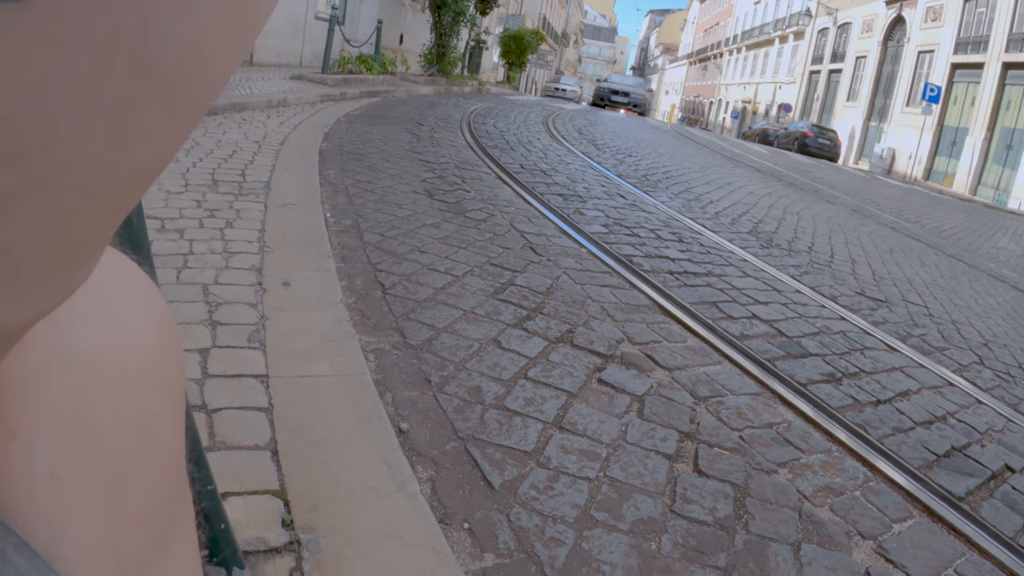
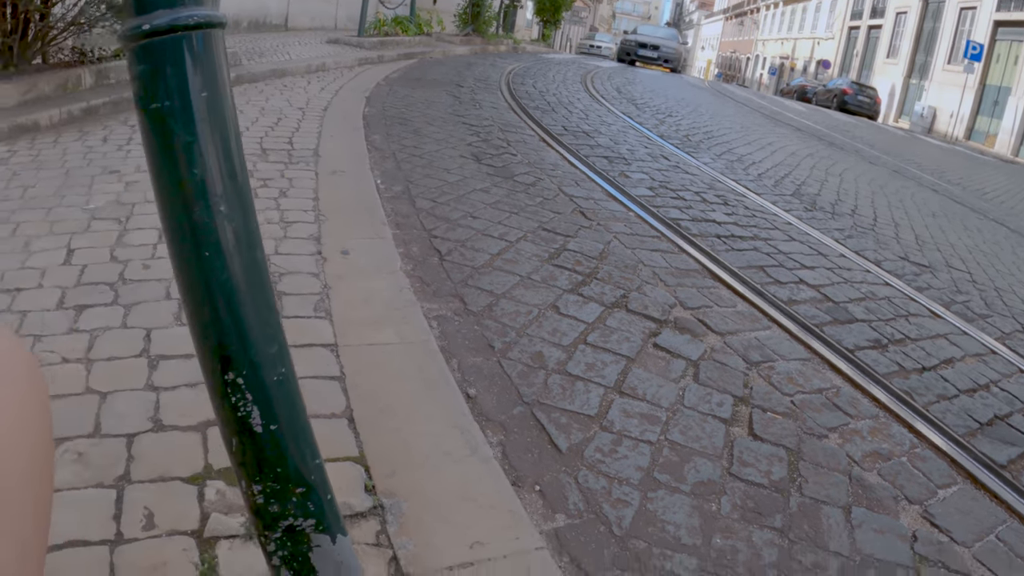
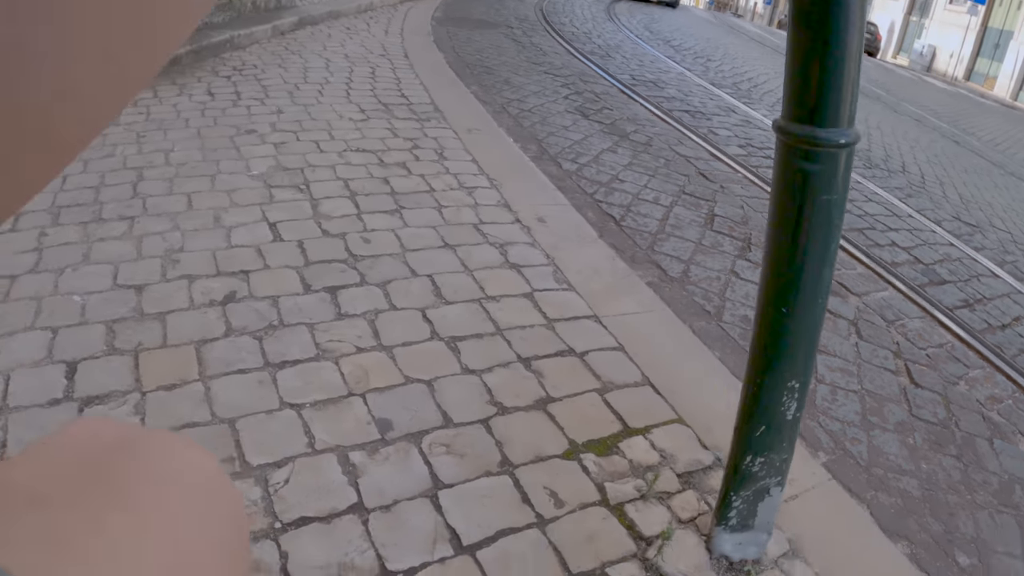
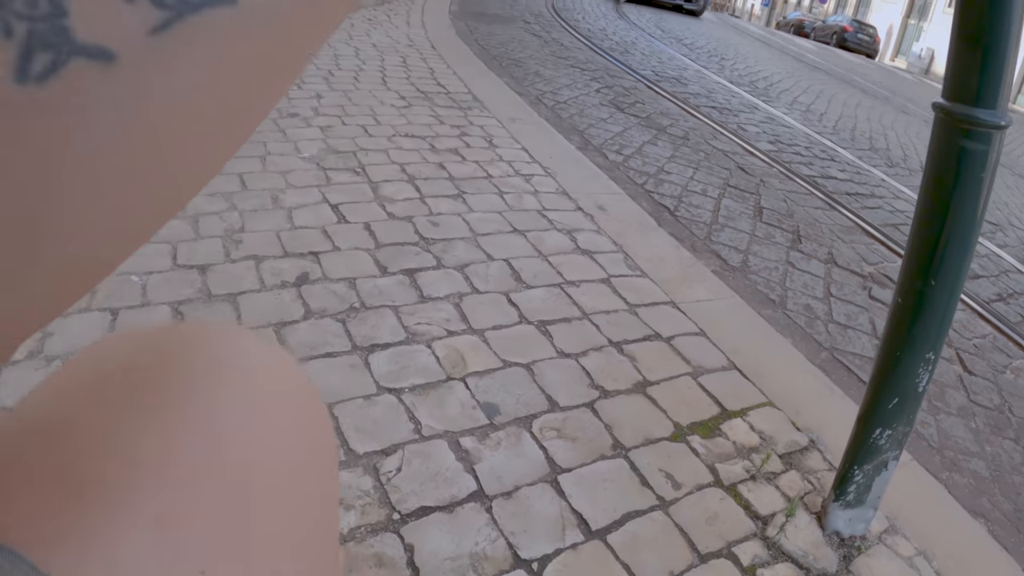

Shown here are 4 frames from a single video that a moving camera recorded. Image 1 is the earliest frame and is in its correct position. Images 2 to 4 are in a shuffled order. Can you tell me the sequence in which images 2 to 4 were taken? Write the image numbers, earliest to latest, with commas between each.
2, 3, 4
